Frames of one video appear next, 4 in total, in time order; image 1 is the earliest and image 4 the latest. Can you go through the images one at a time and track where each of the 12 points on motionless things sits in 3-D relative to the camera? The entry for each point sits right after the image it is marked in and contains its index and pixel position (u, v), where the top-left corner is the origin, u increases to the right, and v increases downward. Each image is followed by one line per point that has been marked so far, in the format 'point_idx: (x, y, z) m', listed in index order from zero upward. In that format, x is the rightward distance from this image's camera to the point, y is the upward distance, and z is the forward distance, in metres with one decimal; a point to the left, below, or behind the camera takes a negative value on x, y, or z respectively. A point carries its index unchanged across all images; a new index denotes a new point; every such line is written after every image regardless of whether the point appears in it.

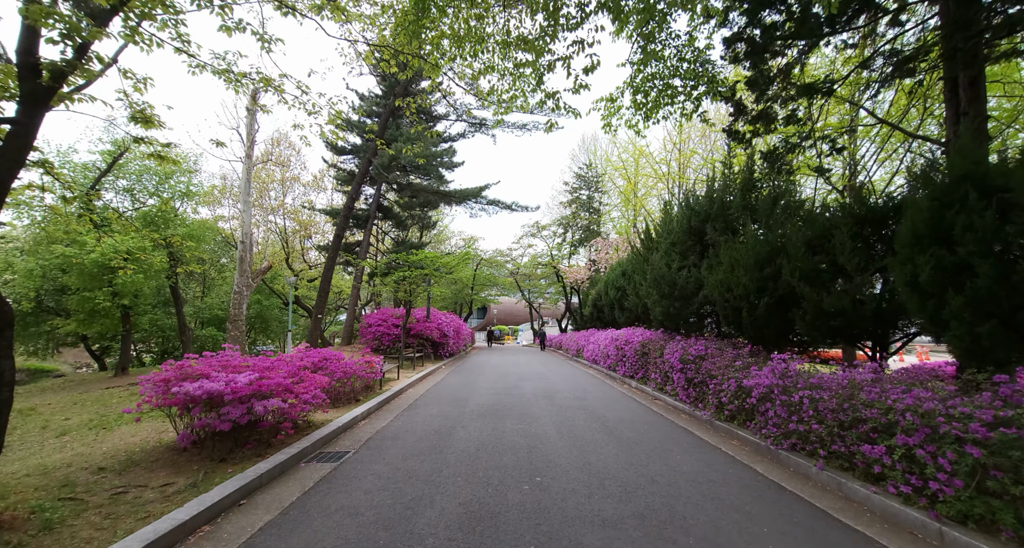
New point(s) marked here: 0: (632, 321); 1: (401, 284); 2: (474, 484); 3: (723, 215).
0: (+4.3, -1.7, +15.2) m
1: (-4.4, -0.4, +16.3) m
2: (-0.4, -2.0, +3.9) m
3: (+4.5, +1.3, +9.0) m
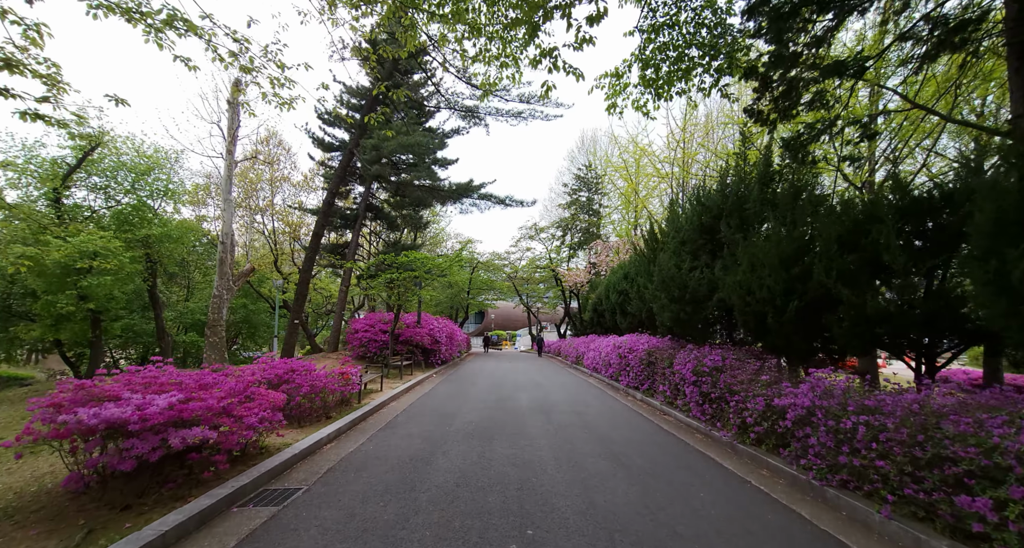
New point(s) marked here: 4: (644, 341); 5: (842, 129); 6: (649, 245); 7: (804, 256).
0: (+4.2, -1.8, +14.3) m
1: (-4.5, -0.5, +15.5) m
2: (-0.5, -1.9, +3.0) m
3: (+4.4, +1.2, +8.1) m
4: (+3.3, -1.7, +10.4) m
5: (+5.8, +2.5, +7.5) m
6: (+3.9, +0.8, +12.0) m
7: (+4.2, +0.3, +6.1) m
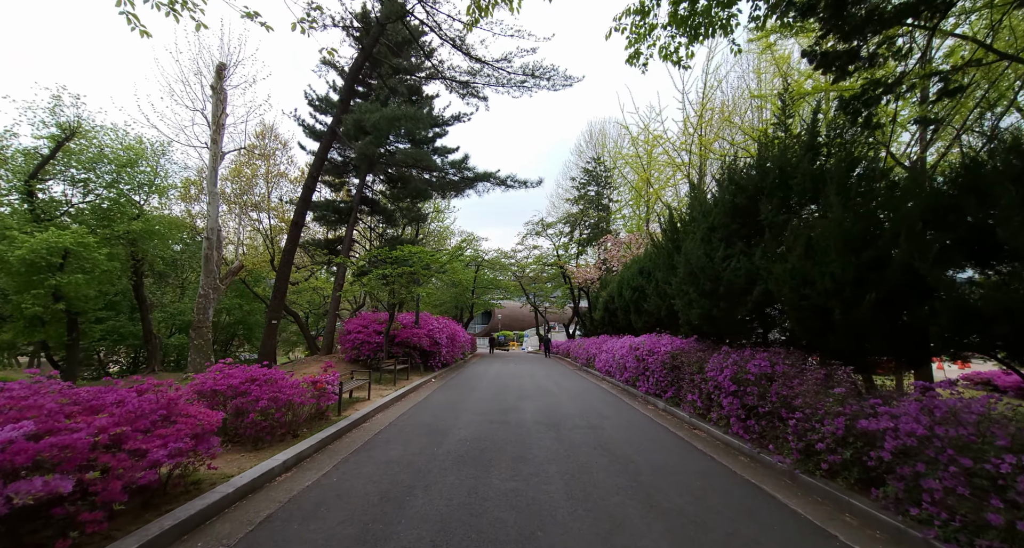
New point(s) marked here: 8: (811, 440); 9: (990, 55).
0: (+4.3, -1.6, +13.1) m
1: (-4.3, -0.4, +14.4) m
2: (-0.5, -1.8, +1.9) m
3: (+4.4, +1.4, +6.9) m
4: (+3.4, -1.5, +9.2) m
5: (+5.8, +2.7, +6.2) m
6: (+4.0, +1.0, +10.7) m
7: (+4.2, +0.4, +4.9) m
8: (+3.0, -1.7, +4.2) m
9: (+6.9, +3.1, +5.9) m
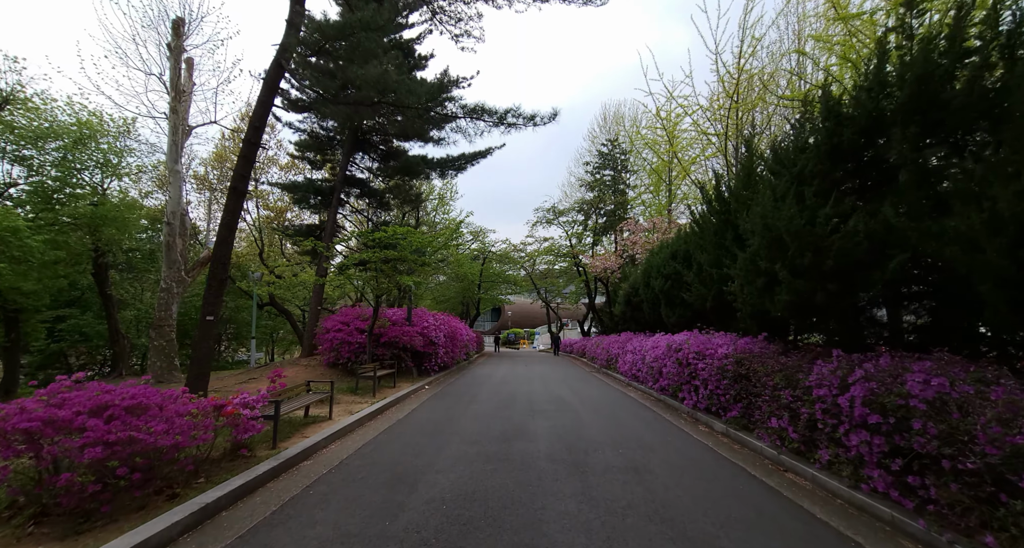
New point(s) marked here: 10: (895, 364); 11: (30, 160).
0: (+4.6, -1.2, +10.8) m
1: (-4.1, 0.0, +12.3) m
2: (-0.6, -1.5, -0.3) m
3: (+4.4, +1.8, +4.6) m
4: (+3.5, -1.1, +7.0) m
5: (+5.8, +3.1, +3.9) m
6: (+4.1, +1.4, +8.4) m
7: (+4.2, +0.8, +2.6) m
8: (+3.0, -1.3, +2.0) m
9: (+6.8, +3.4, +3.5) m
10: (+3.5, -0.8, +3.8) m
11: (-14.5, +3.4, +12.6) m
